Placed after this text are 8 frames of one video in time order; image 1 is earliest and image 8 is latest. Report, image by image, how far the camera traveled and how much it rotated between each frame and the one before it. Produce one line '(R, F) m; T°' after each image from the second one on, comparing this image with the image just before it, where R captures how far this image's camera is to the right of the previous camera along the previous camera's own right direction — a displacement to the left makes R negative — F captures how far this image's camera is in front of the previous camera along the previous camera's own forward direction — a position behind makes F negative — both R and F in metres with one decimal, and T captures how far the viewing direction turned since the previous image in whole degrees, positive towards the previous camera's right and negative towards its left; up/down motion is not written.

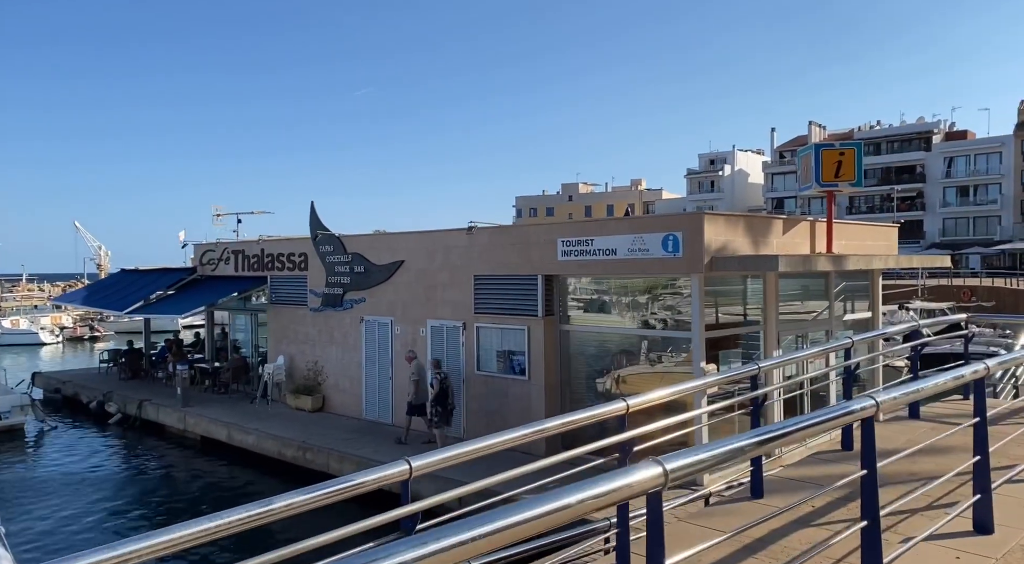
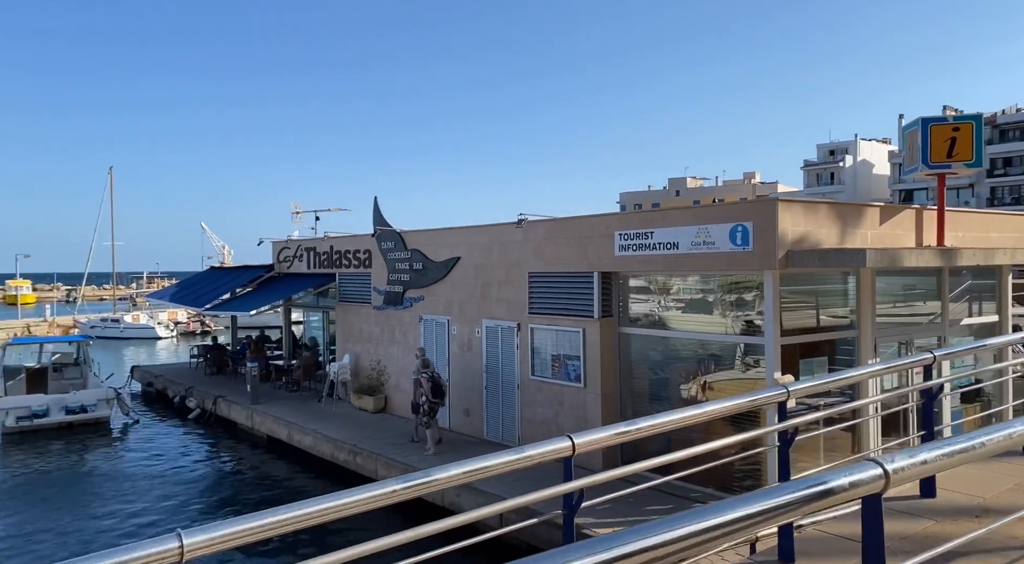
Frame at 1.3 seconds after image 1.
(+0.9, +1.3) m; -8°
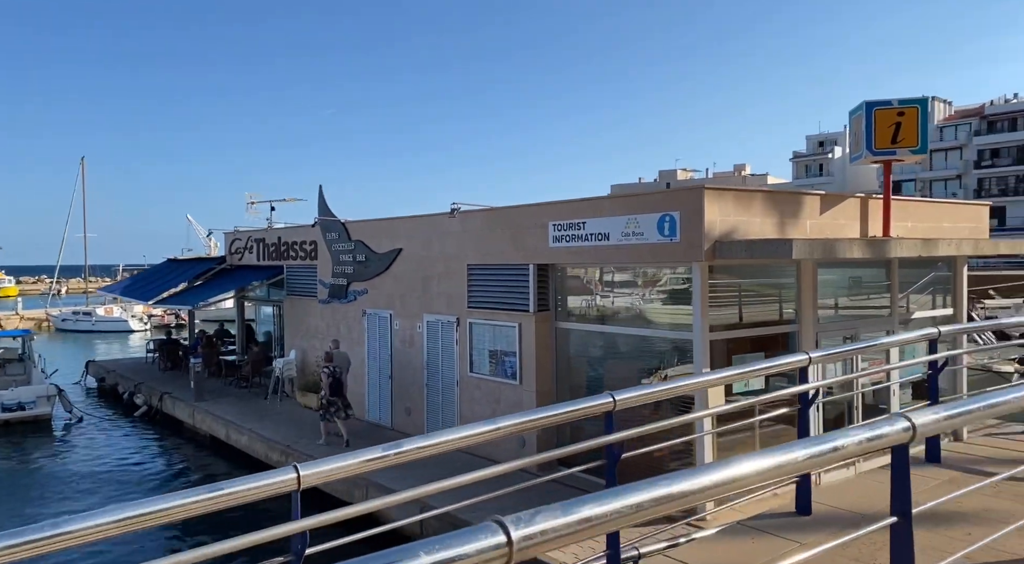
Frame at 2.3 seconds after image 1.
(+0.8, +0.5) m; 0°
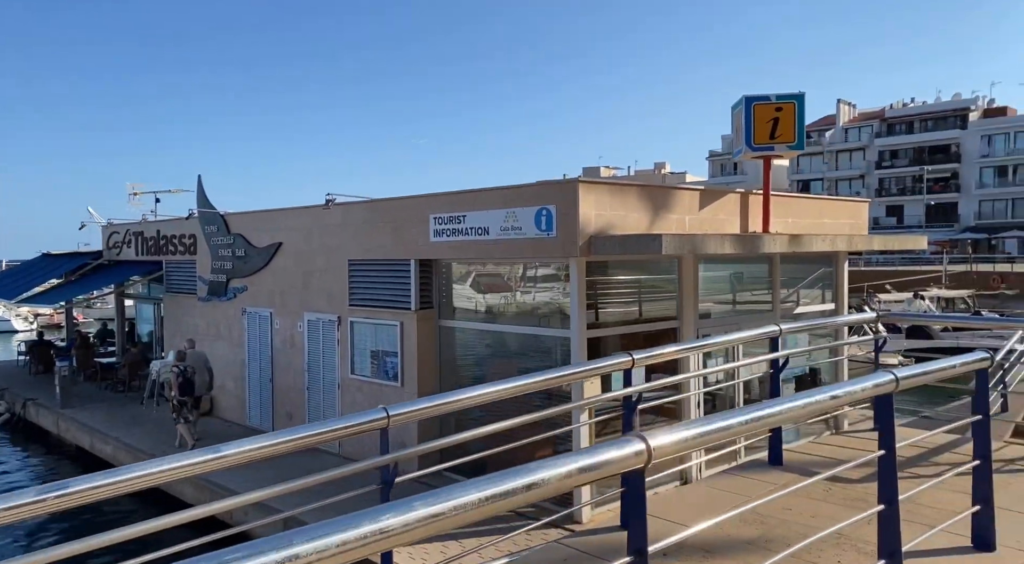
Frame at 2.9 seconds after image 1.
(+0.5, +0.3) m; +5°
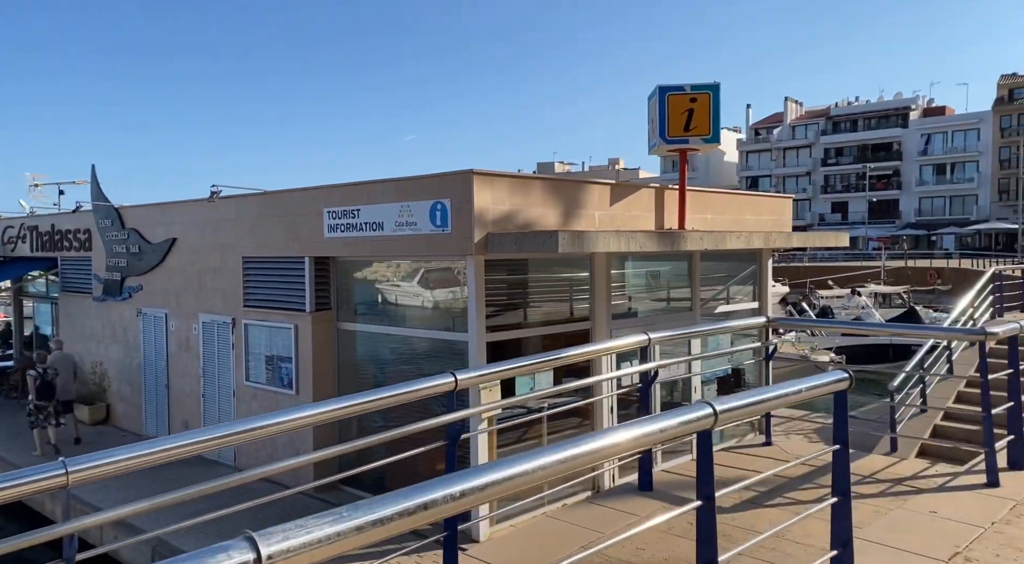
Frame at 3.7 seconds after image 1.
(+0.6, +0.6) m; +3°
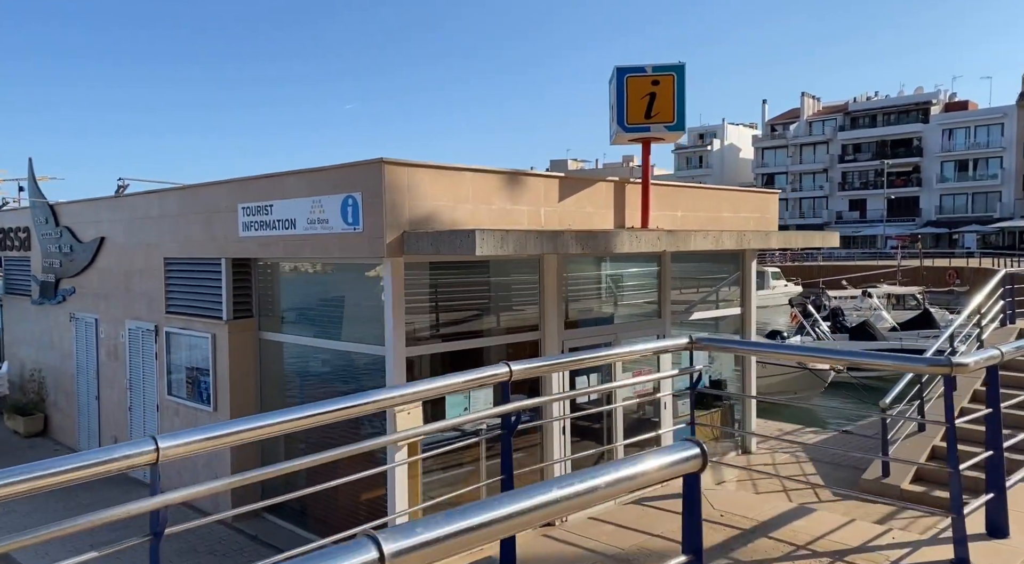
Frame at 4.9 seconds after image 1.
(+0.8, +1.0) m; -1°
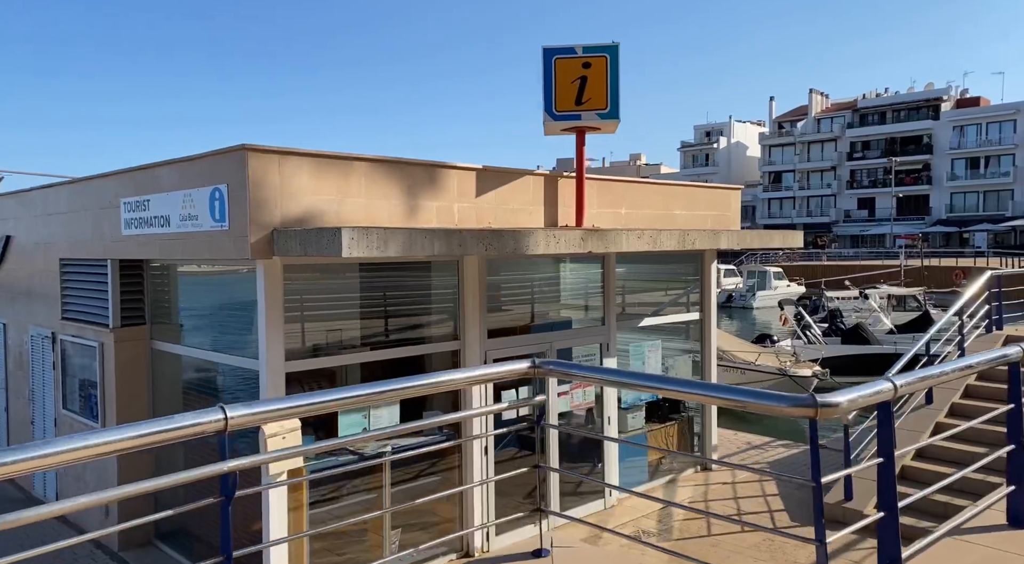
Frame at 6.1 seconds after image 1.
(+0.8, +0.8) m; -1°
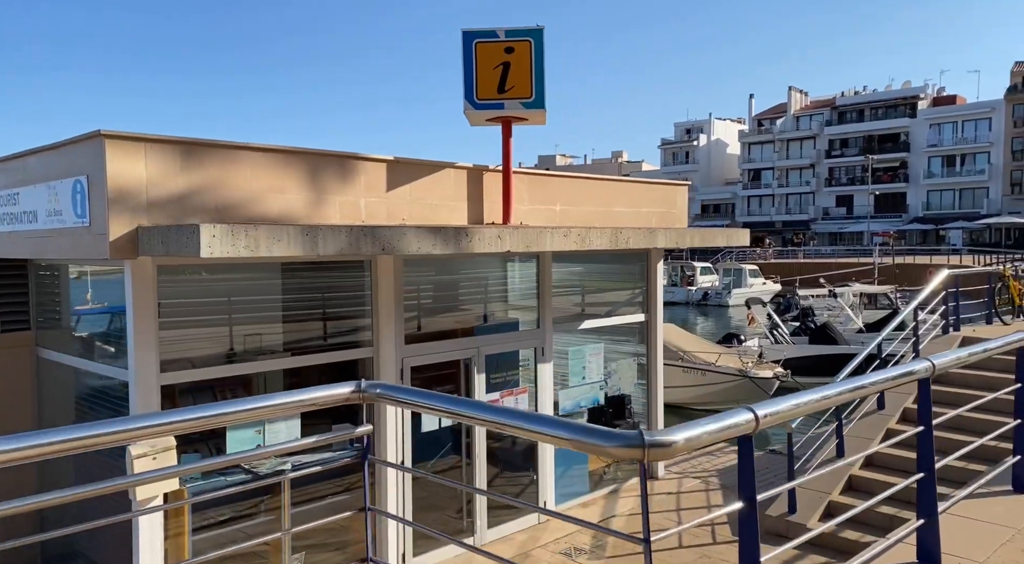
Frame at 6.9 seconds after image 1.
(+0.5, +0.5) m; +1°
